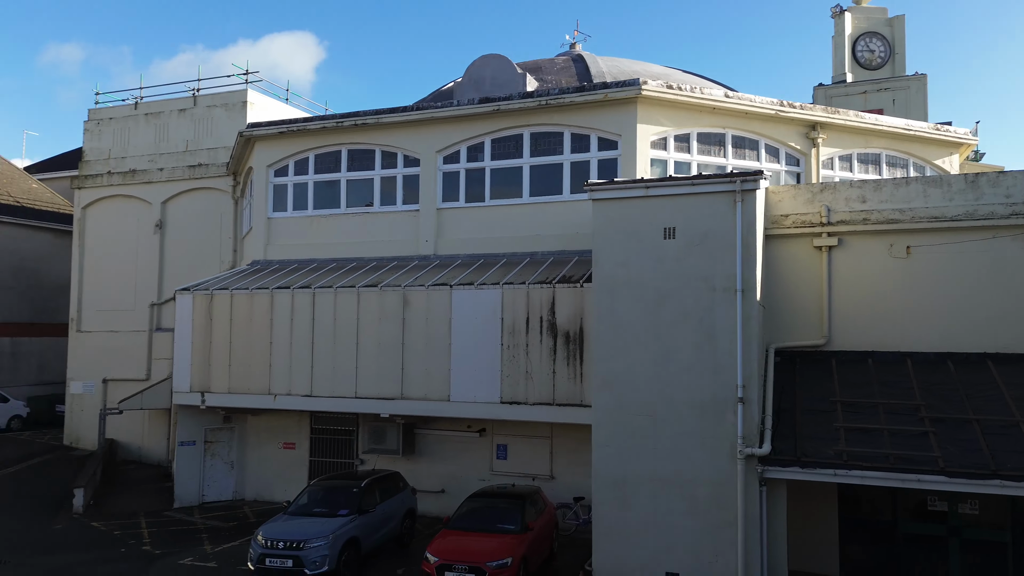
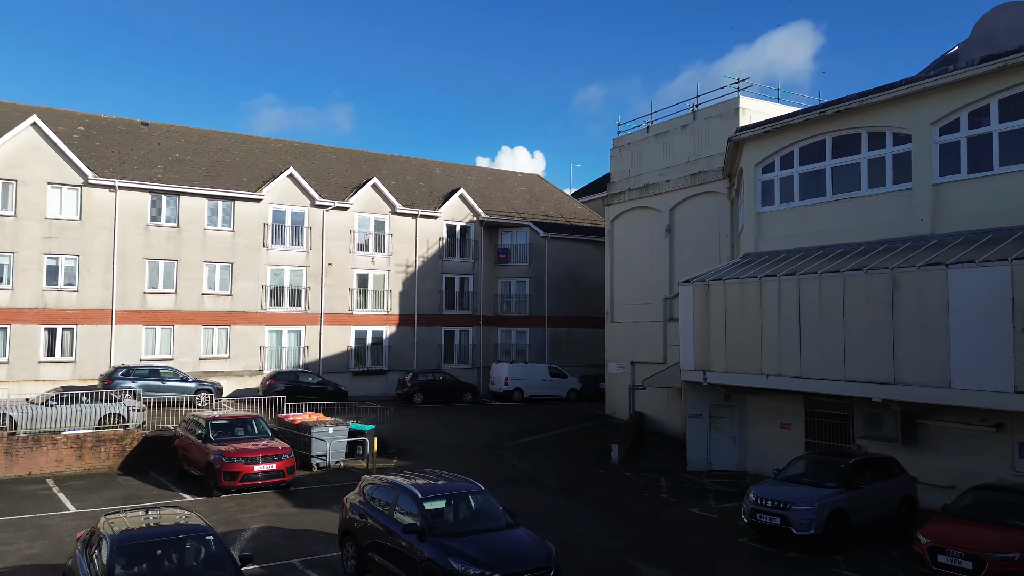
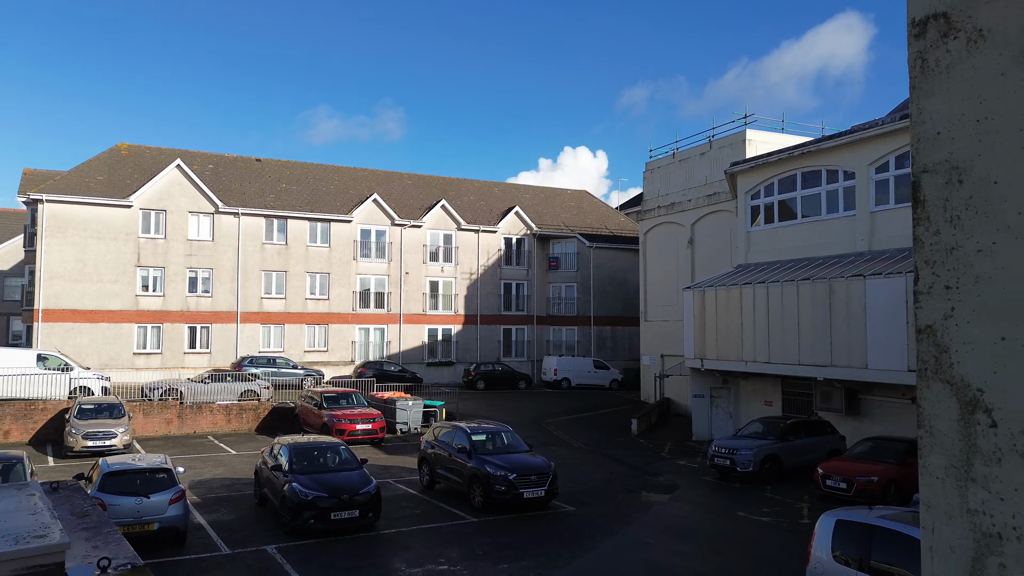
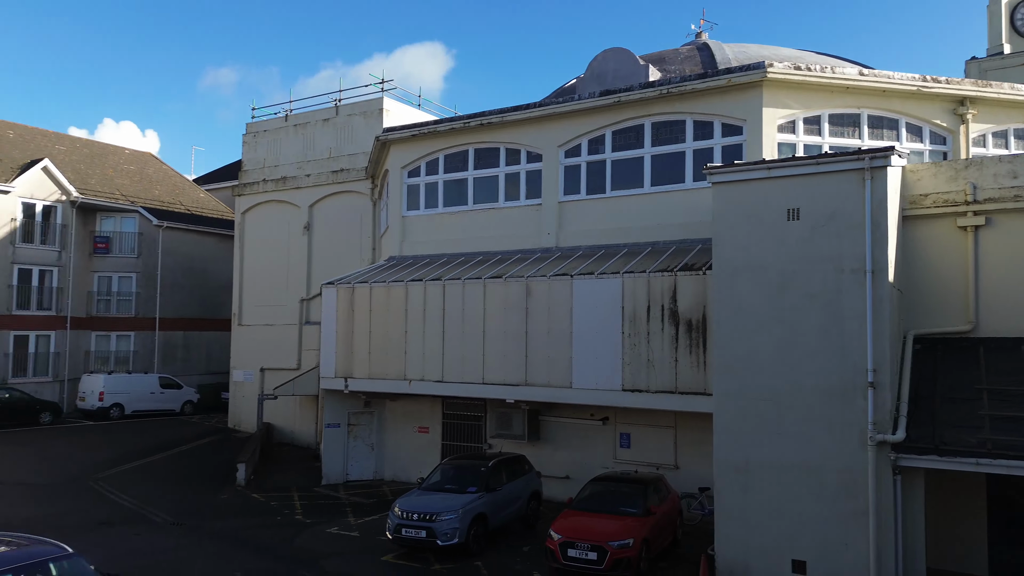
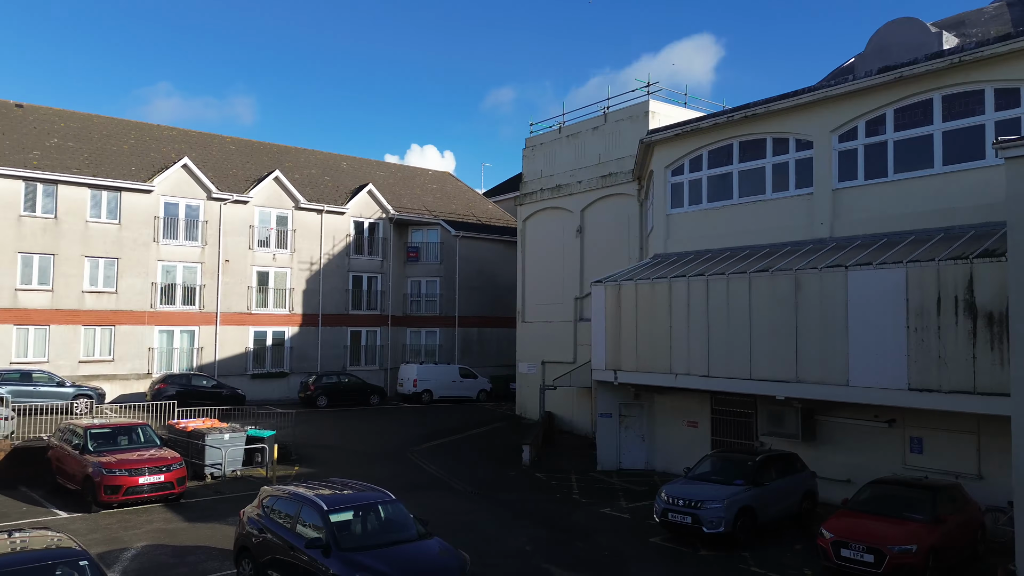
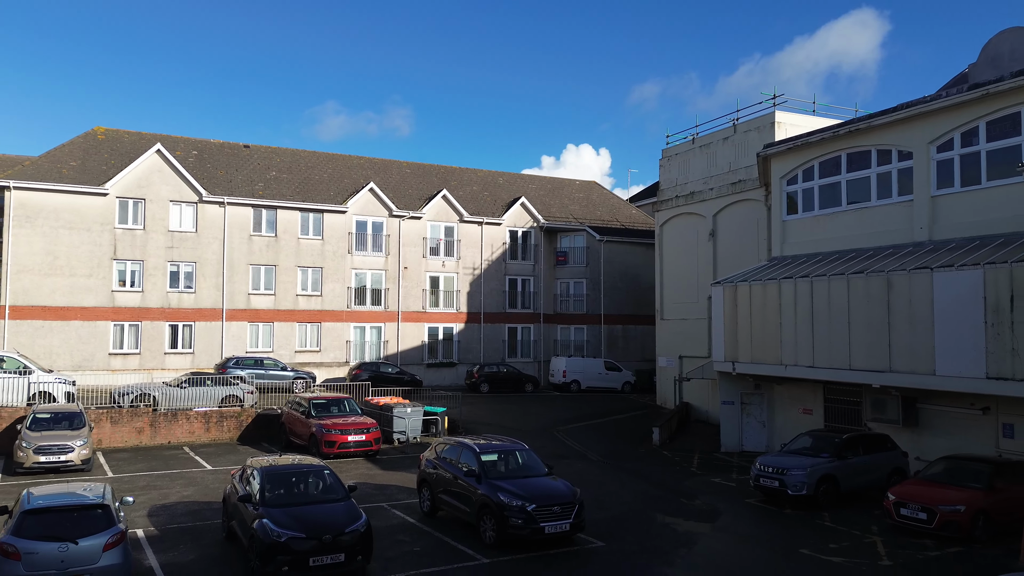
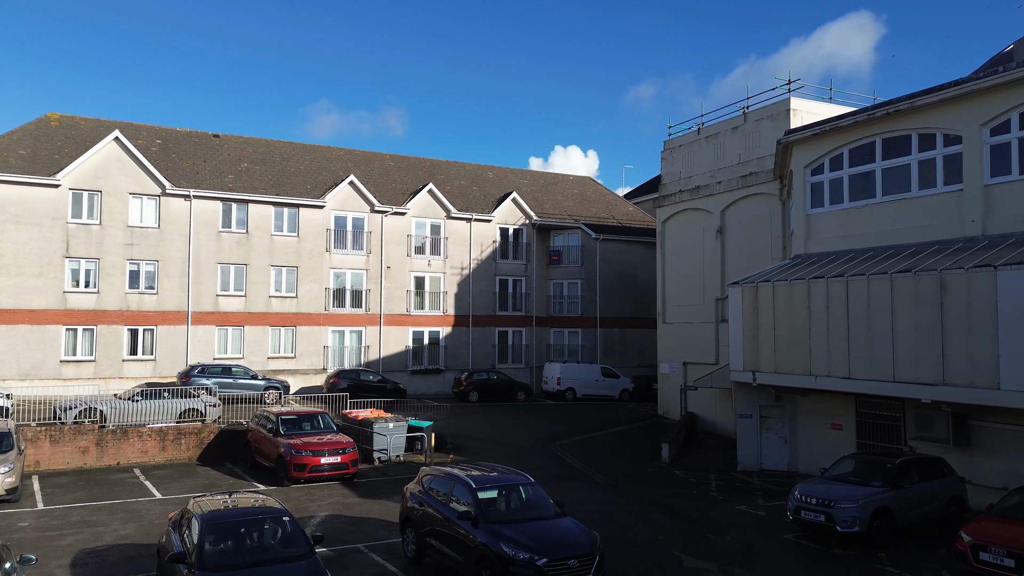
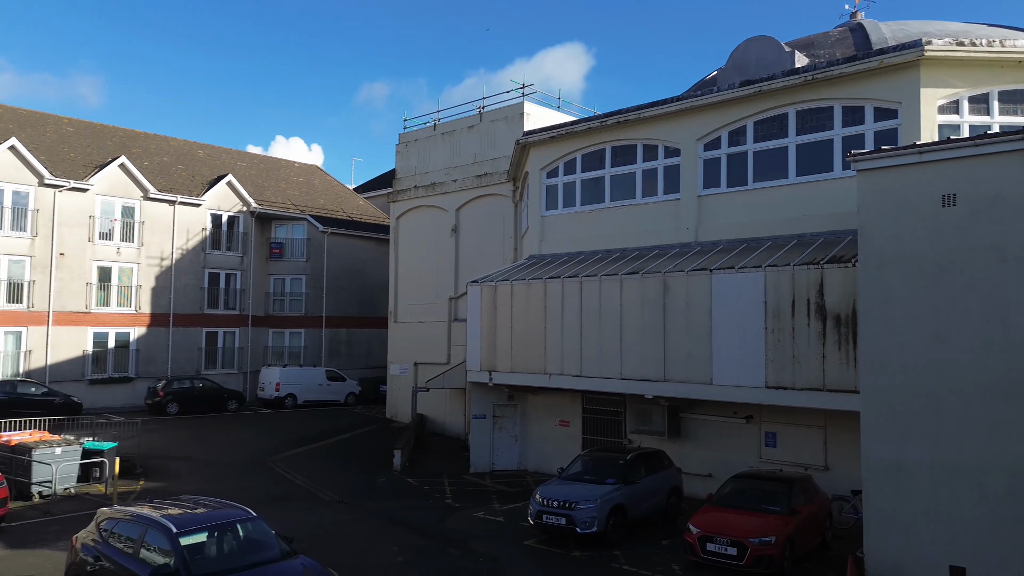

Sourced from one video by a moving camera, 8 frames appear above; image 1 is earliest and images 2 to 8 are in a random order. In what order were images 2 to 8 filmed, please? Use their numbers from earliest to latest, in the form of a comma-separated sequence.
4, 8, 5, 2, 7, 6, 3
